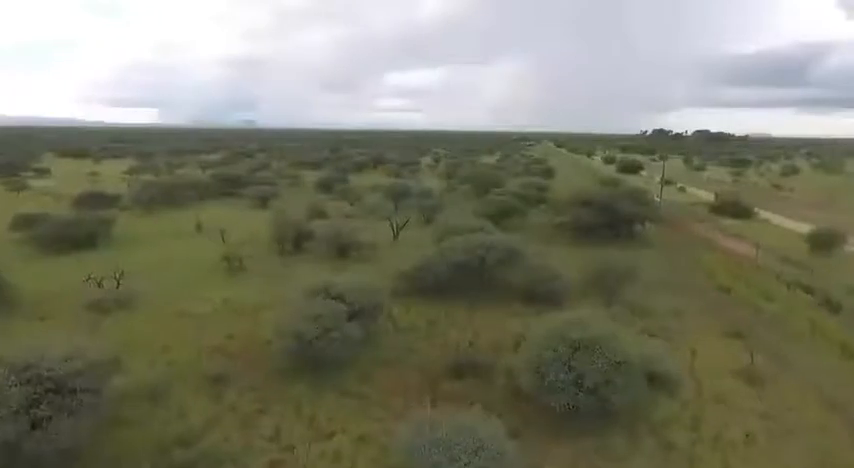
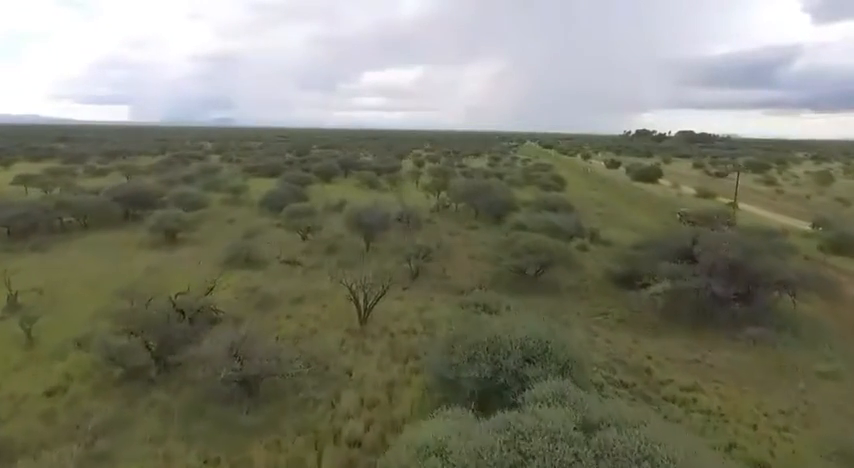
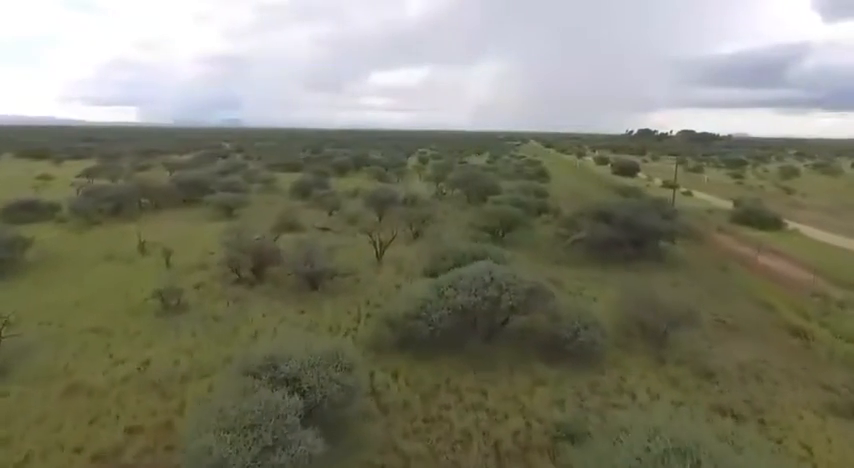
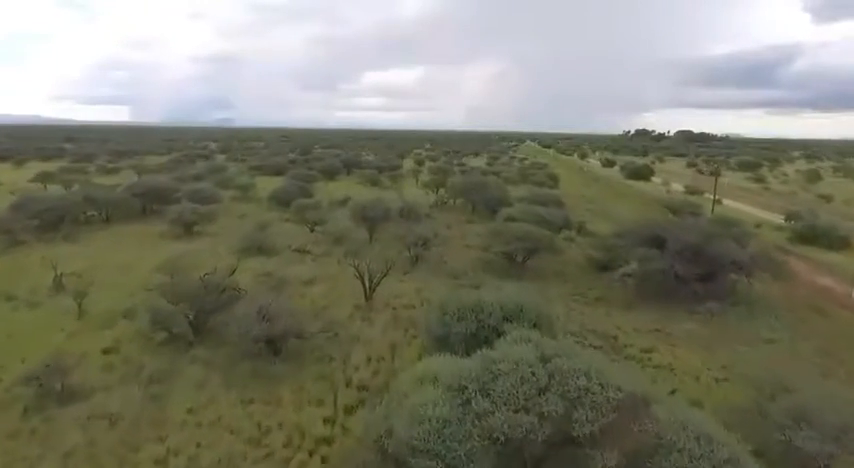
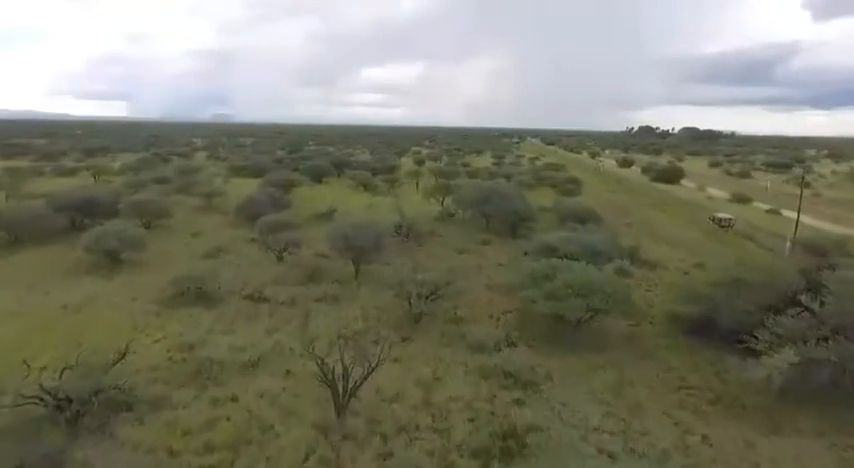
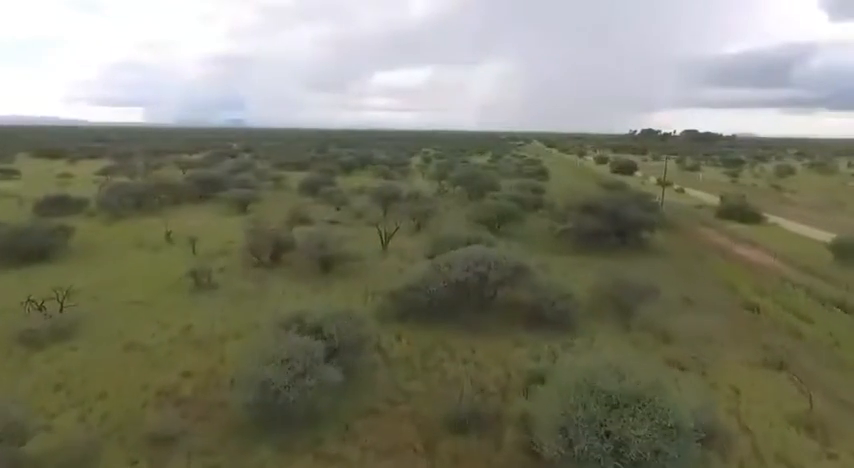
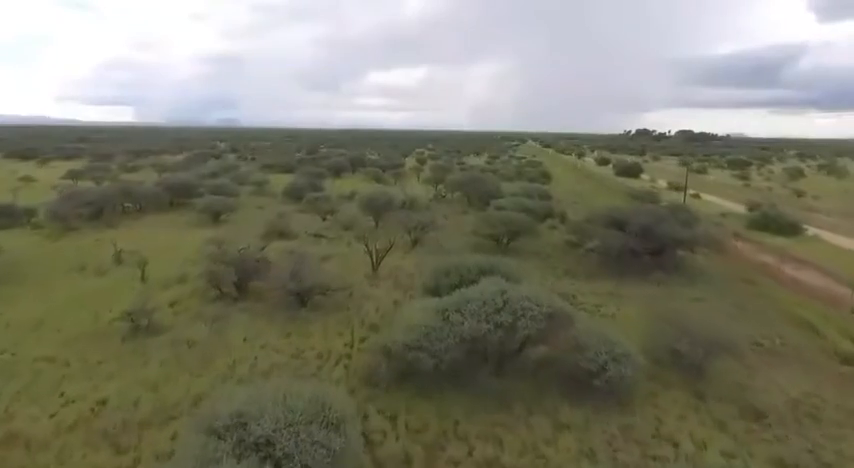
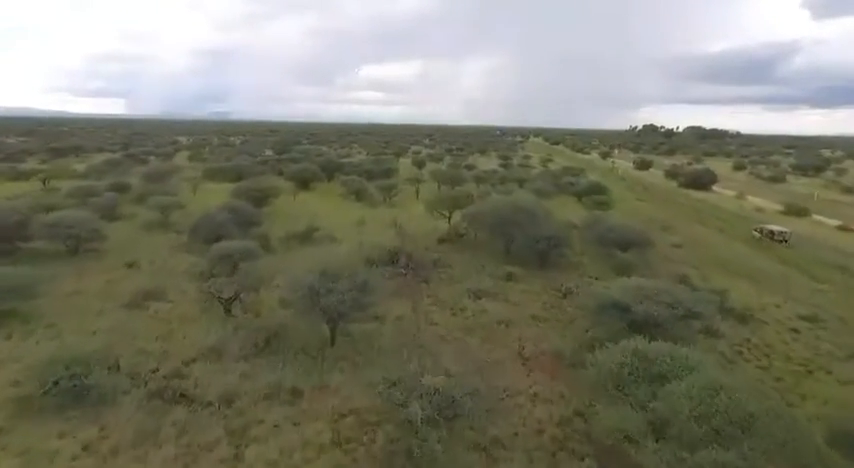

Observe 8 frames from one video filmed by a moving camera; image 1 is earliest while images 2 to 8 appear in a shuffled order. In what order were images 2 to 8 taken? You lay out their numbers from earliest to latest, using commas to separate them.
6, 3, 7, 4, 2, 5, 8
